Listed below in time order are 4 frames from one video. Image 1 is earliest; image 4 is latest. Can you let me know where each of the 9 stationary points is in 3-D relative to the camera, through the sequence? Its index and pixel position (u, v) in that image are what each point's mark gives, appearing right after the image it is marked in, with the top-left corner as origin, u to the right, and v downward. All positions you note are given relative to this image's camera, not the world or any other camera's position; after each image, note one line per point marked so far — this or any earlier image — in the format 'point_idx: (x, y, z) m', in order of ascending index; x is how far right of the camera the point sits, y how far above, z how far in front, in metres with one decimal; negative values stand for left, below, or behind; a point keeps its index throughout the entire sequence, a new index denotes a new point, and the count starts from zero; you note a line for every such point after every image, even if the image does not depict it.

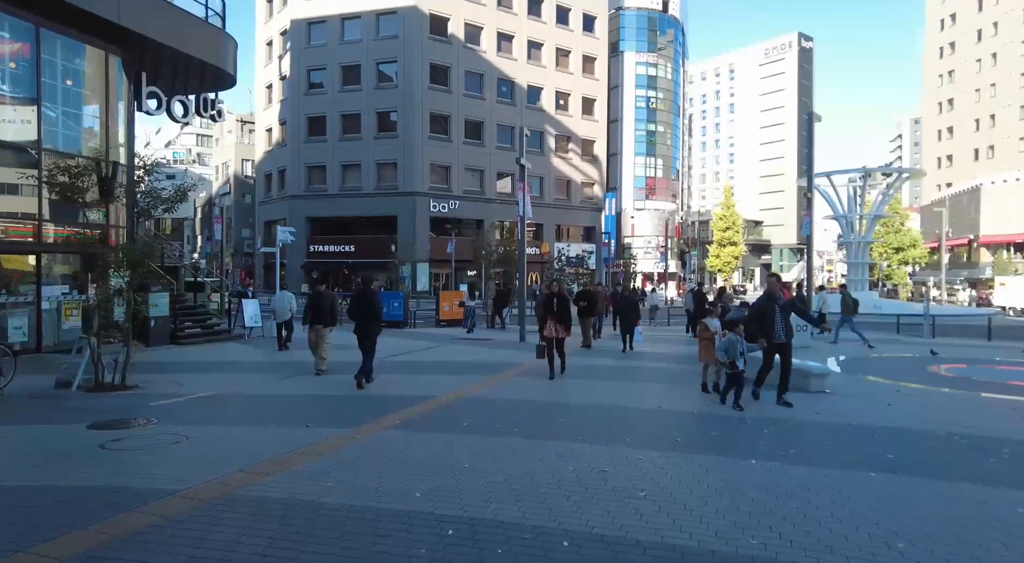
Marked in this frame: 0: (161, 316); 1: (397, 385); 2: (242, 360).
0: (-8.8, -0.9, +16.9) m
1: (-1.8, -1.6, +10.5) m
2: (-5.7, -1.7, +14.2) m
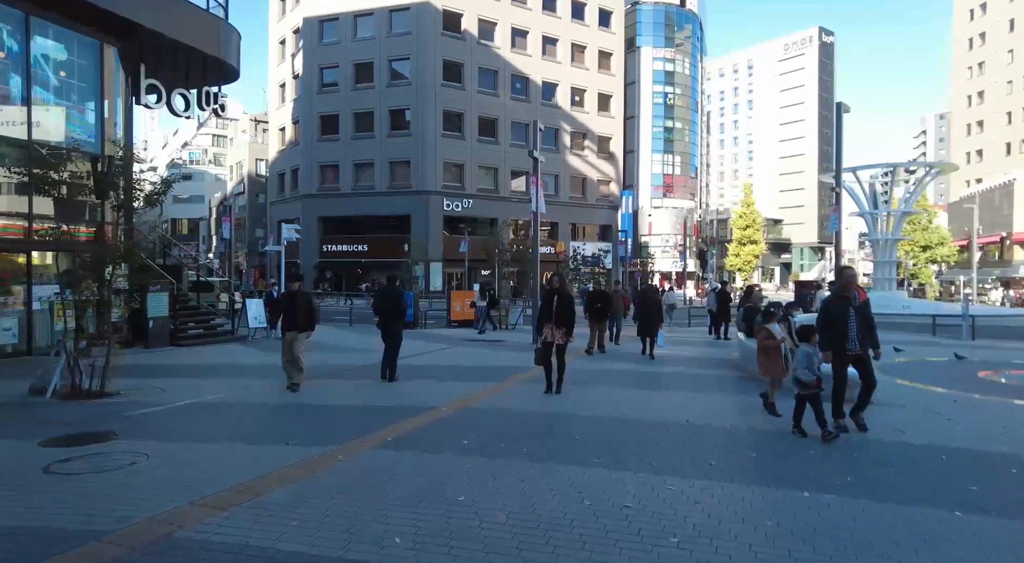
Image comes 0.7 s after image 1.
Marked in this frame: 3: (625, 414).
0: (-8.5, -0.9, +16.3) m
1: (-1.6, -1.6, +9.8) m
2: (-5.5, -1.6, +13.5) m
3: (+1.2, -1.5, +7.4) m
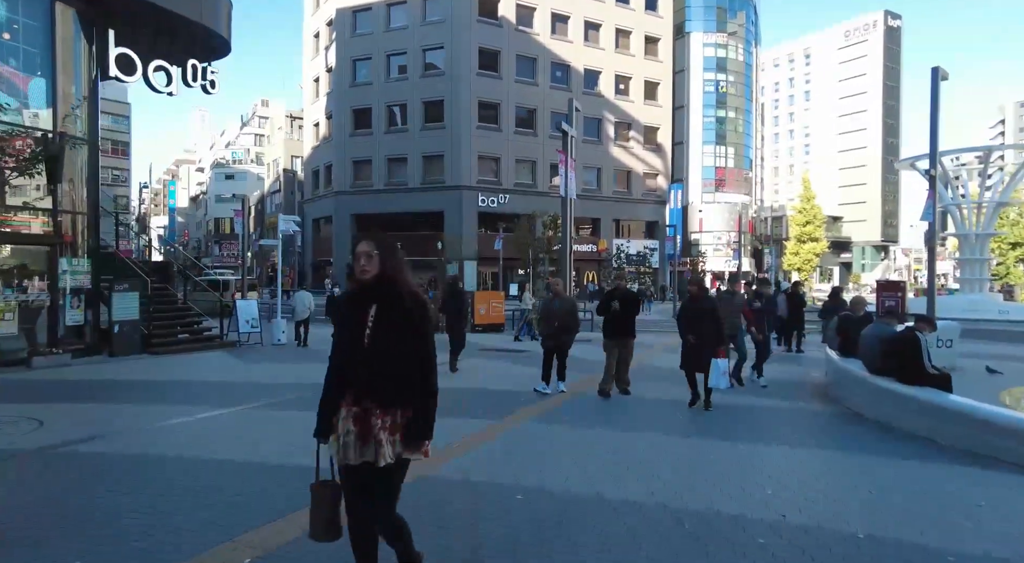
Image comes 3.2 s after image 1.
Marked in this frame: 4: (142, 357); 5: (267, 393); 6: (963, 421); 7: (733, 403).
0: (-8.0, -0.8, +14.1) m
1: (-1.6, -1.6, +7.1) m
2: (-5.2, -1.6, +11.1) m
3: (+1.1, -1.4, +4.5) m
4: (-7.6, -1.6, +13.9) m
5: (-3.5, -1.6, +9.8) m
6: (+4.0, -1.2, +6.0) m
7: (+2.8, -1.5, +8.4) m
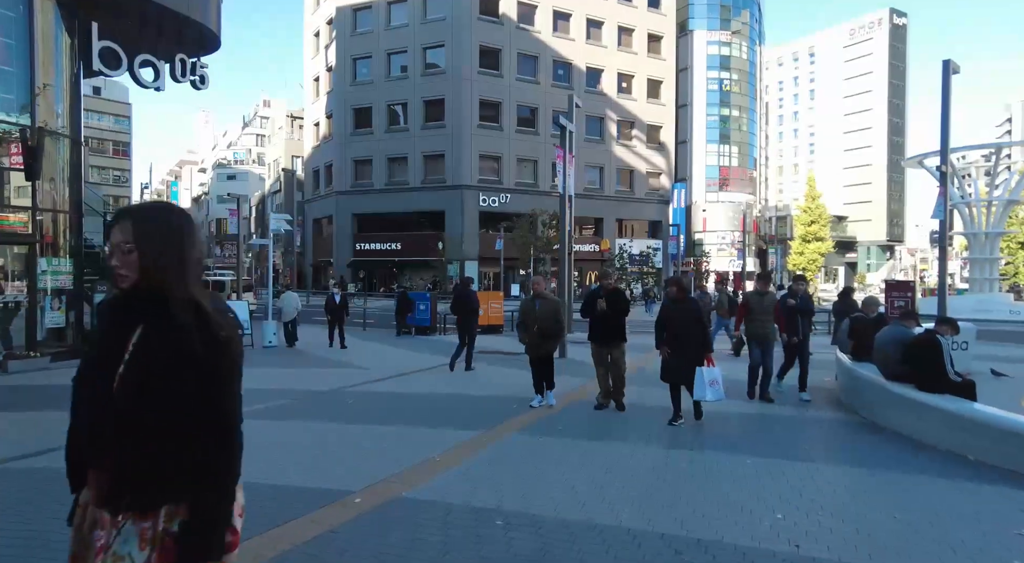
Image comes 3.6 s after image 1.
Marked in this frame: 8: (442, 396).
0: (-8.1, -0.8, +13.6) m
1: (-1.7, -1.6, +6.6) m
2: (-5.3, -1.6, +10.7) m
3: (+1.0, -1.4, +4.0) m
4: (-7.7, -1.6, +13.5) m
5: (-3.6, -1.6, +9.3) m
6: (+3.9, -1.2, +5.5) m
7: (+2.6, -1.5, +7.9) m
8: (-1.0, -1.6, +9.7) m
